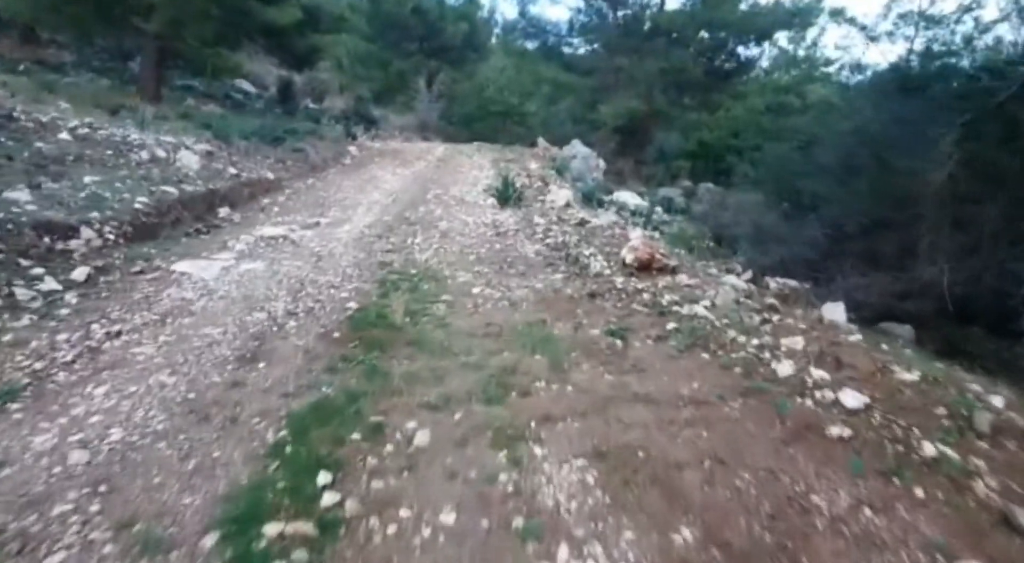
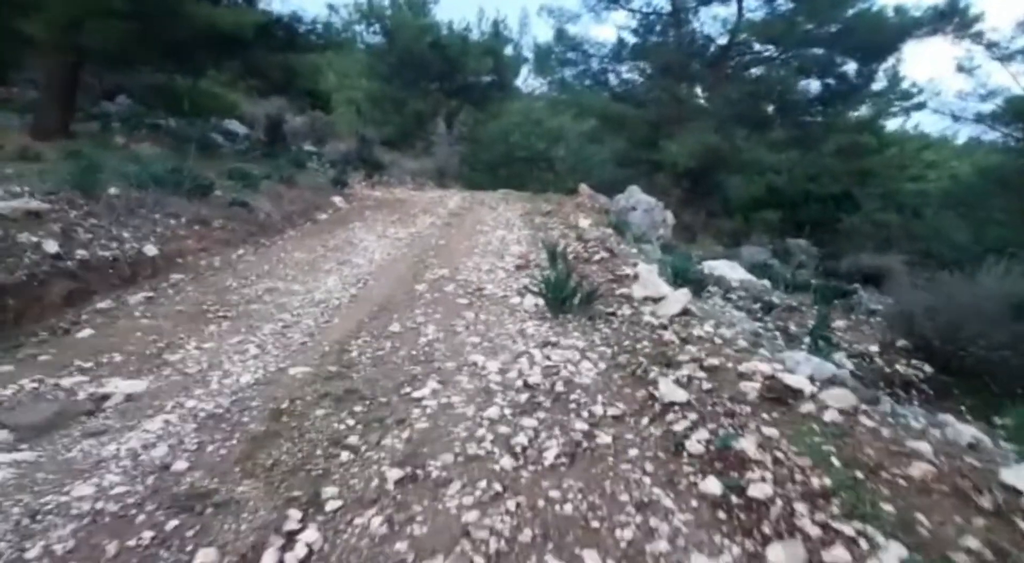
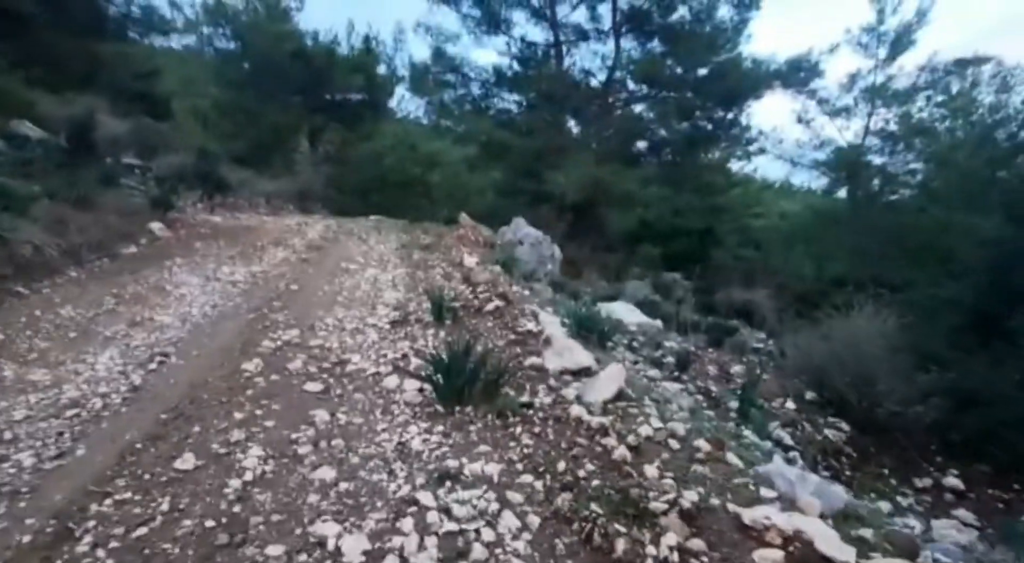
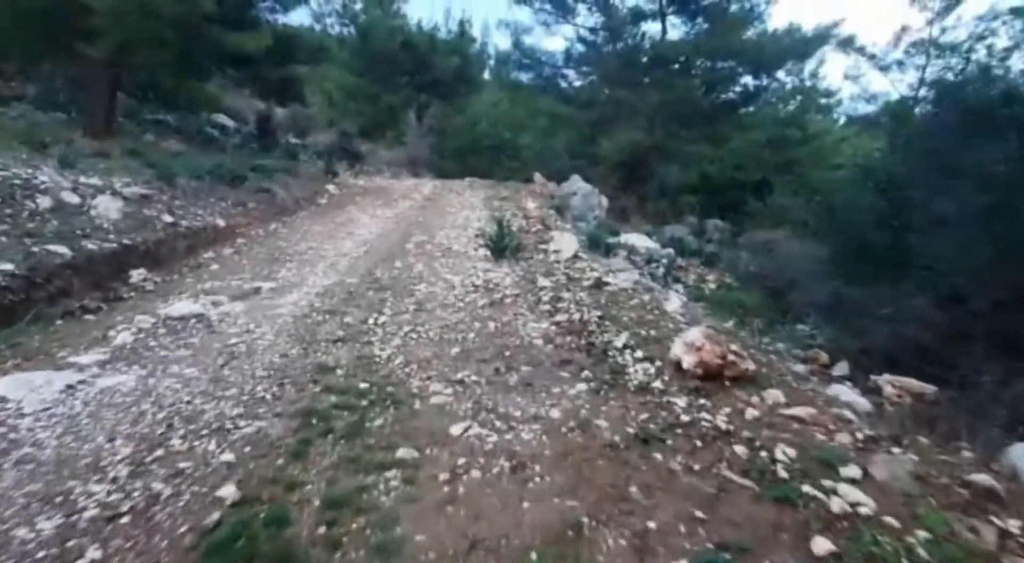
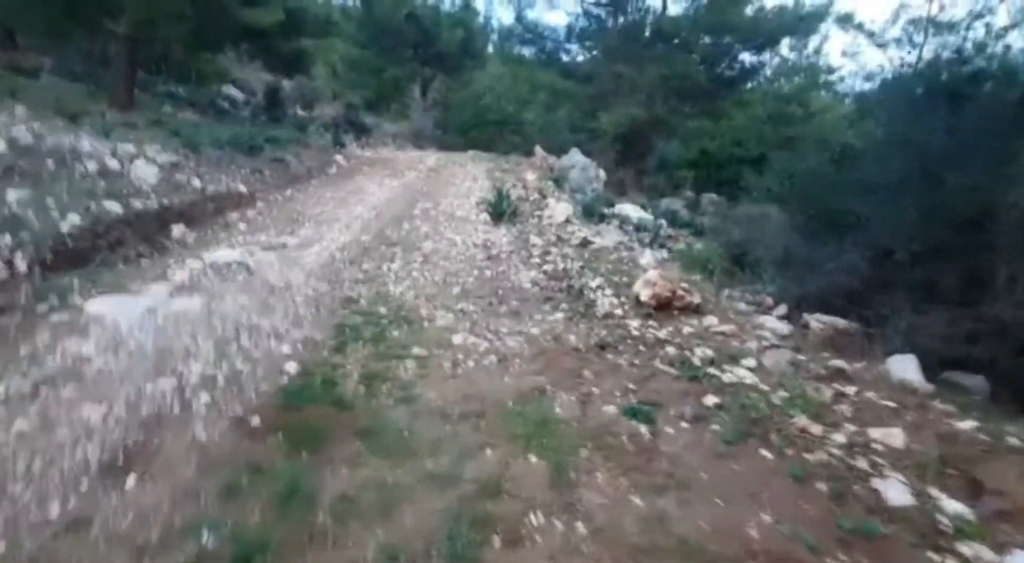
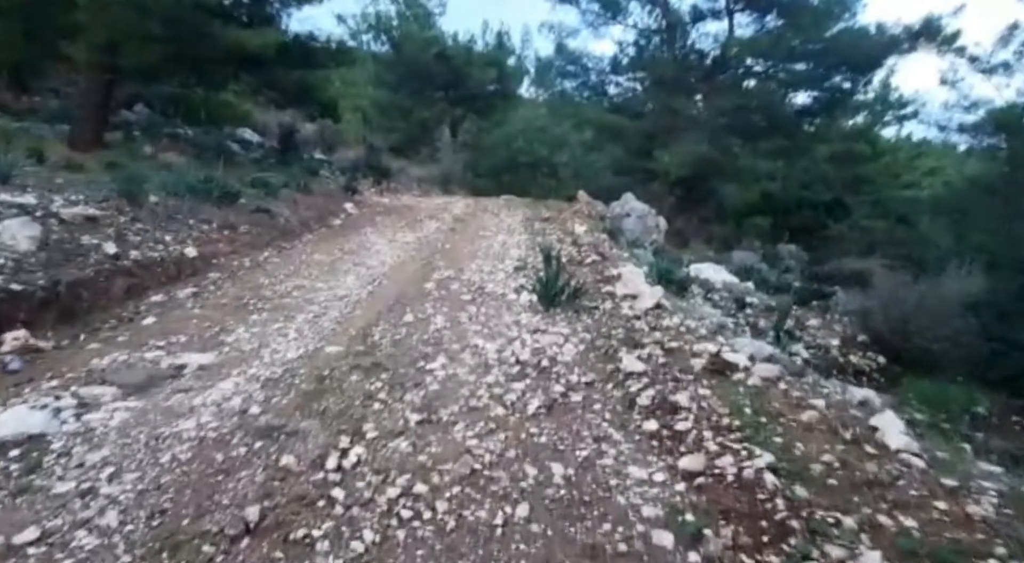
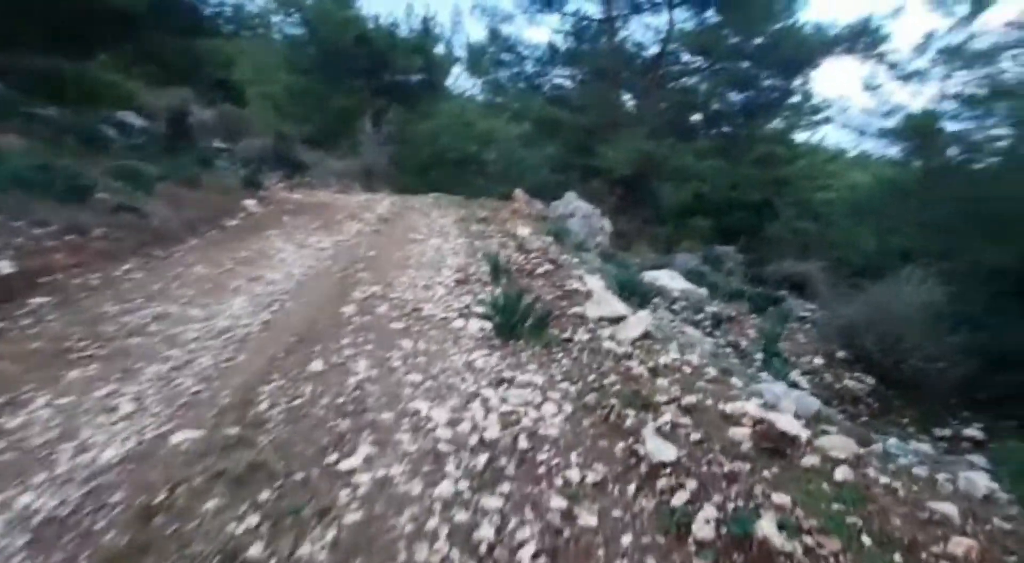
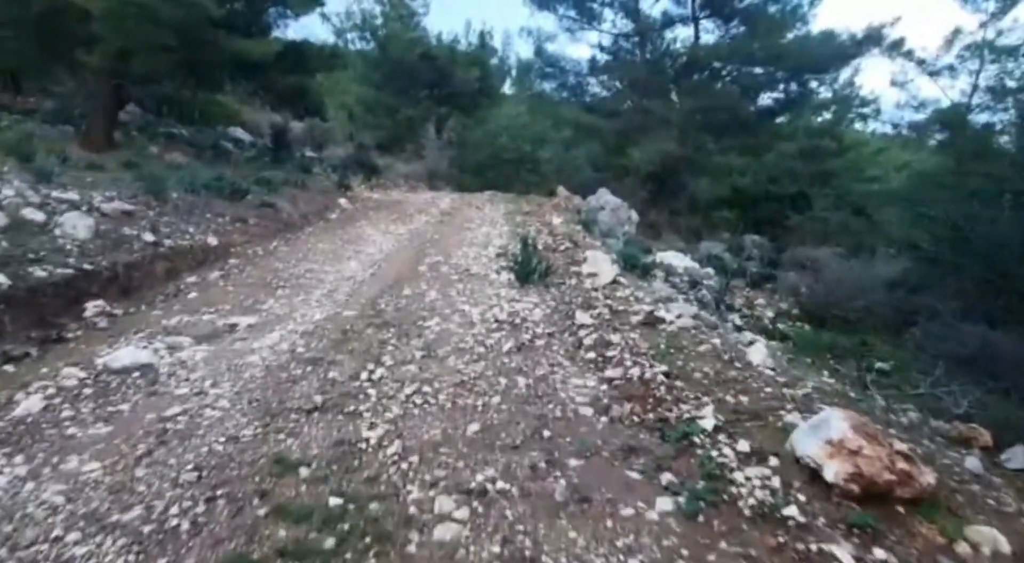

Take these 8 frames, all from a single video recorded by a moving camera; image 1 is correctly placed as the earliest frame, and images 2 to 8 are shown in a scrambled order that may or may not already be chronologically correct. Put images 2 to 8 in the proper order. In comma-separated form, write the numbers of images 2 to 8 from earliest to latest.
5, 4, 8, 6, 2, 7, 3
